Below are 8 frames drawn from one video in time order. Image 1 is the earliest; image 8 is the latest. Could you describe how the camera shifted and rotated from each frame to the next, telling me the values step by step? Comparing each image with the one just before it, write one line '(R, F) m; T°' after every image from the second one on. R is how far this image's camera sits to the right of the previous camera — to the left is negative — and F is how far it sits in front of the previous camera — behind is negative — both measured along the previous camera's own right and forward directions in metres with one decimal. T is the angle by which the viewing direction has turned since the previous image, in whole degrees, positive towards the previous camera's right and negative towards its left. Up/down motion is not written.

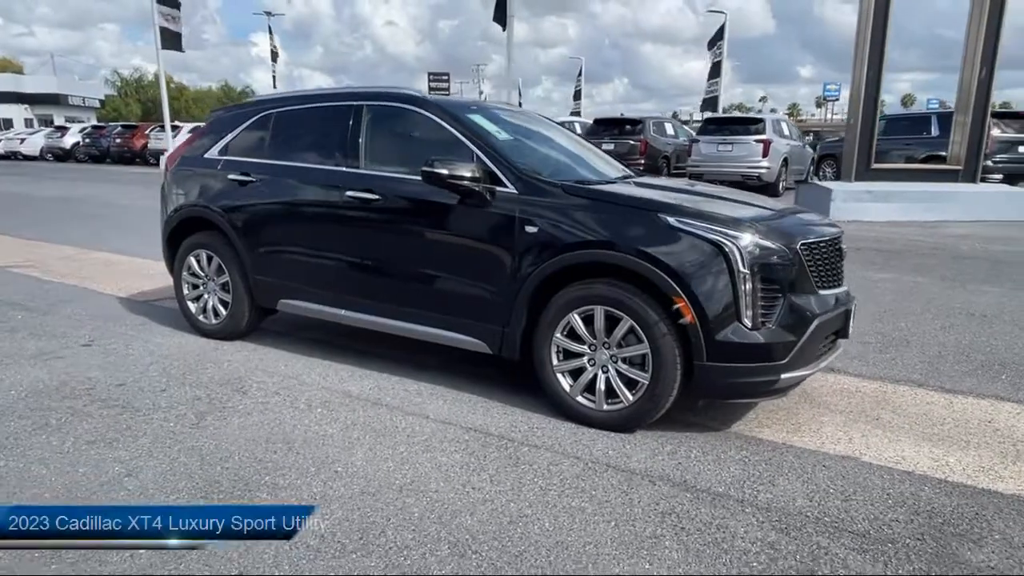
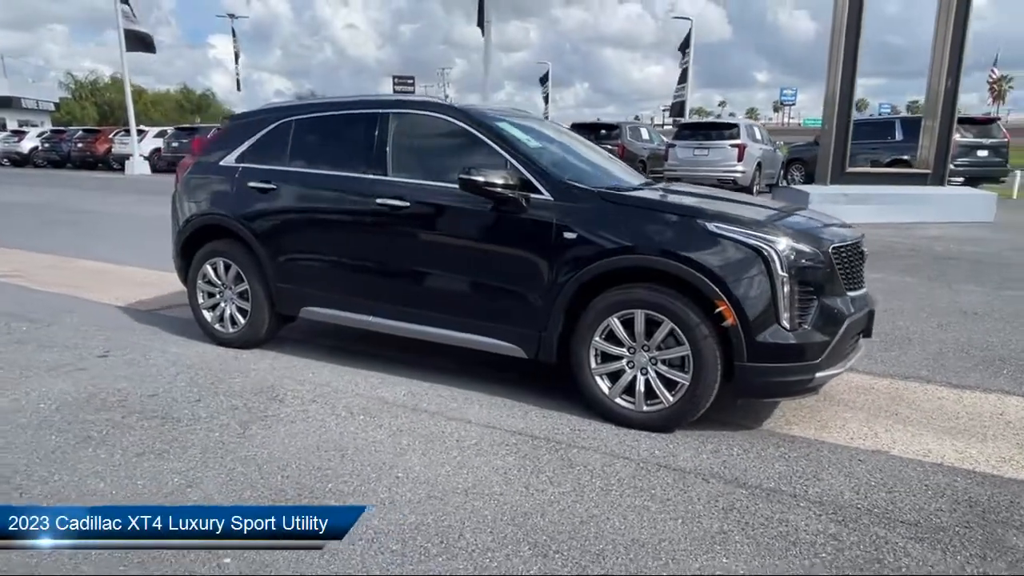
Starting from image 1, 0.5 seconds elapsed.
(-0.5, -0.1) m; +3°
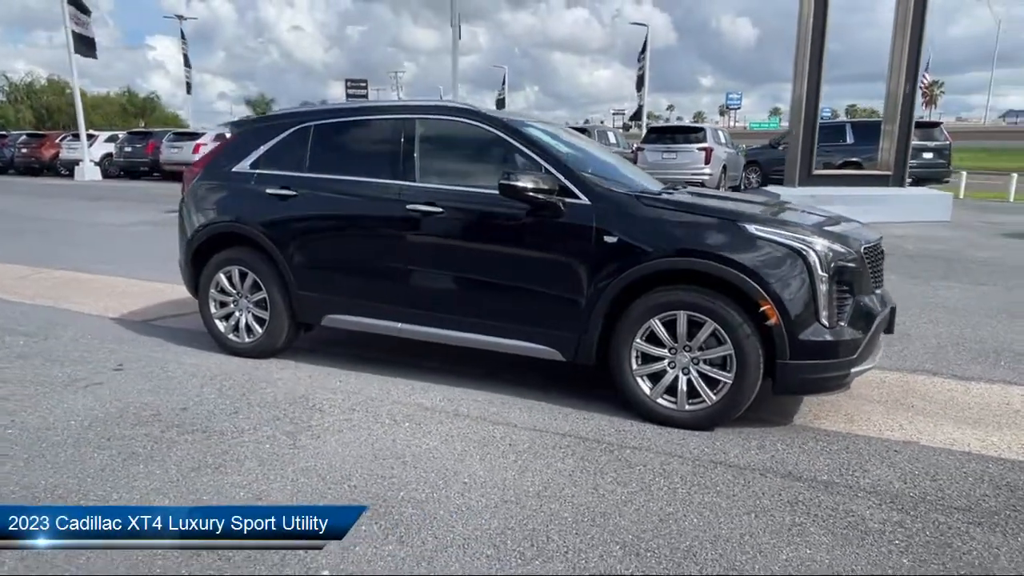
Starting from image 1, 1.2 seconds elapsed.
(-0.6, 0.0) m; +4°
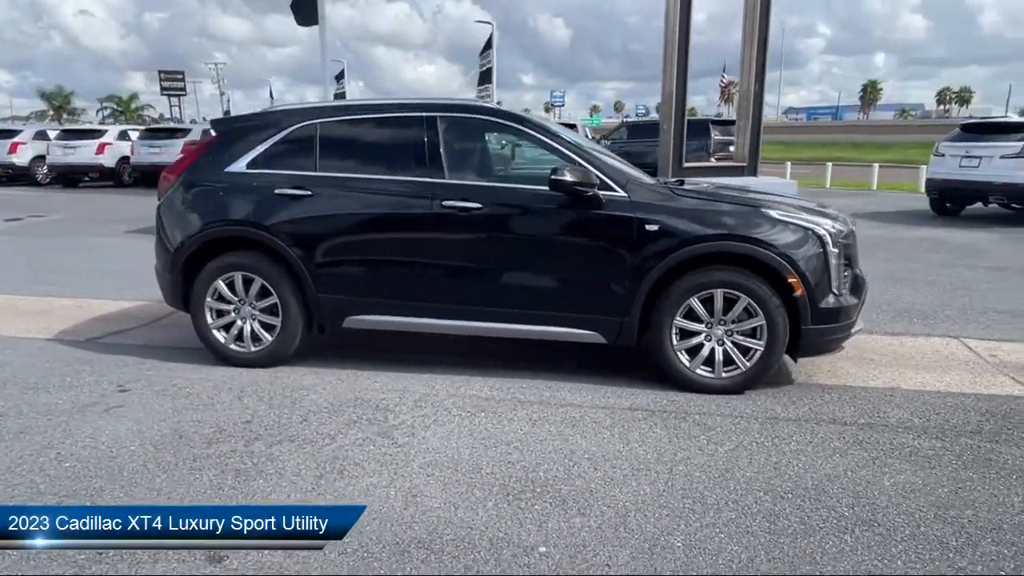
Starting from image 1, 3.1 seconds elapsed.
(-1.6, 0.0) m; +14°
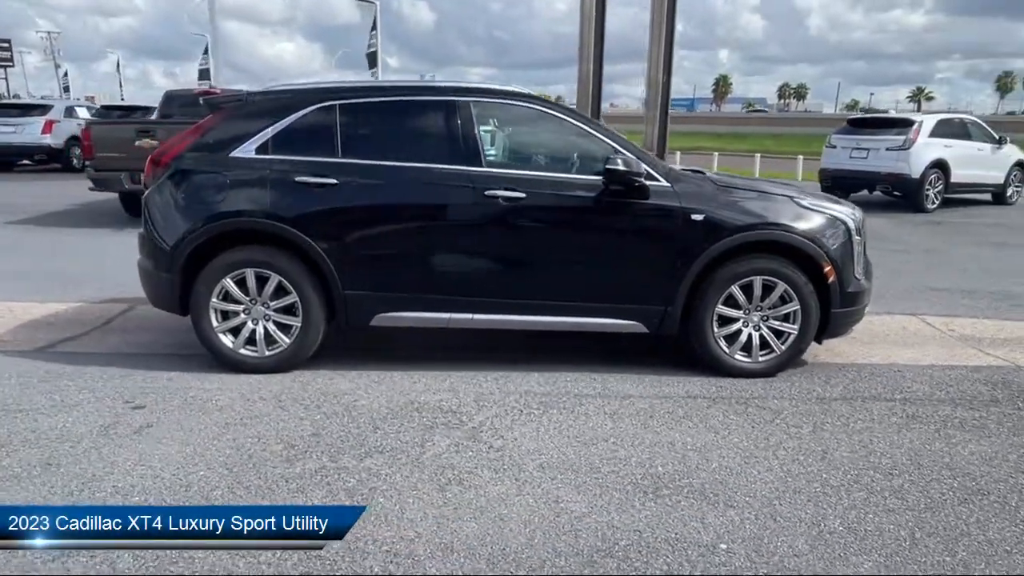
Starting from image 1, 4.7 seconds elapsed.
(-1.3, +0.3) m; +11°
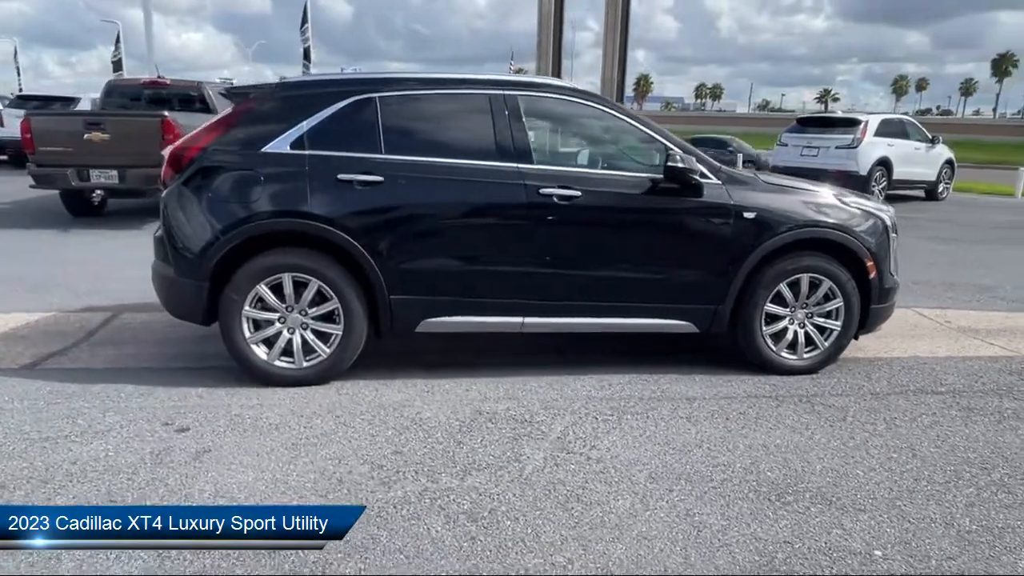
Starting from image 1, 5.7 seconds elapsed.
(-0.9, +0.3) m; +6°
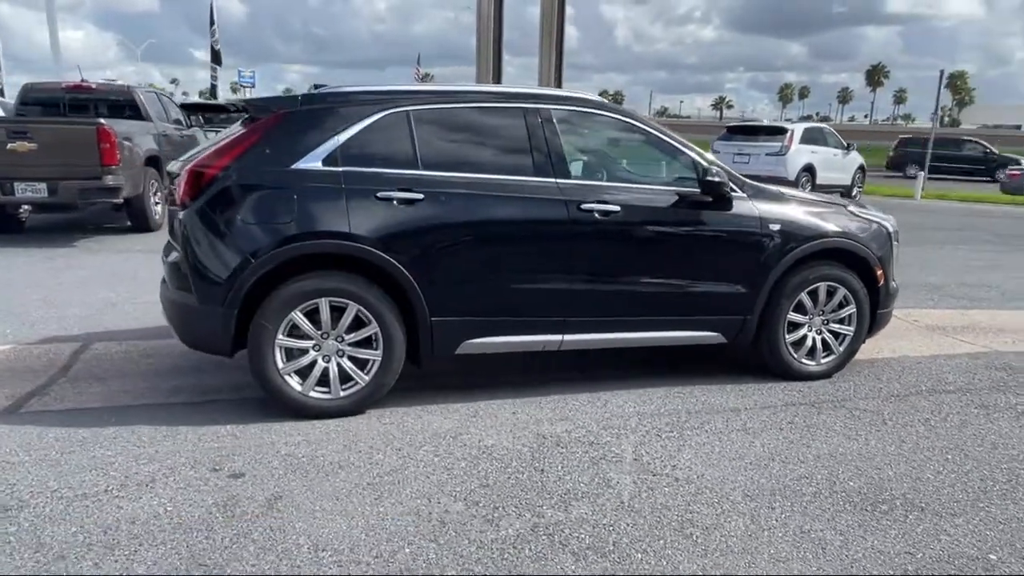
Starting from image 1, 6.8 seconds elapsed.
(-0.9, +0.2) m; +8°
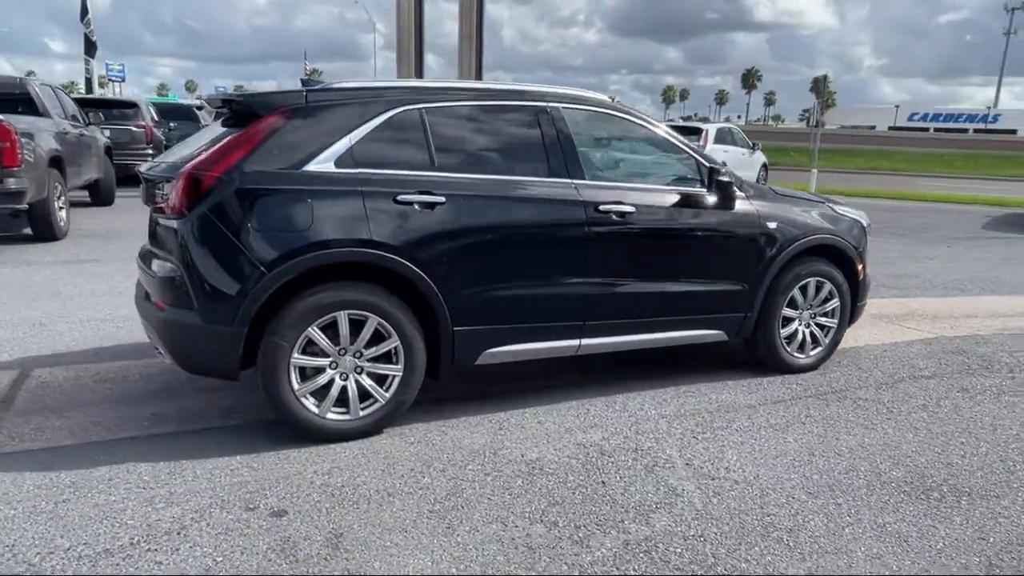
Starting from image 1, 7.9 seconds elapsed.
(-0.8, +0.2) m; +9°
